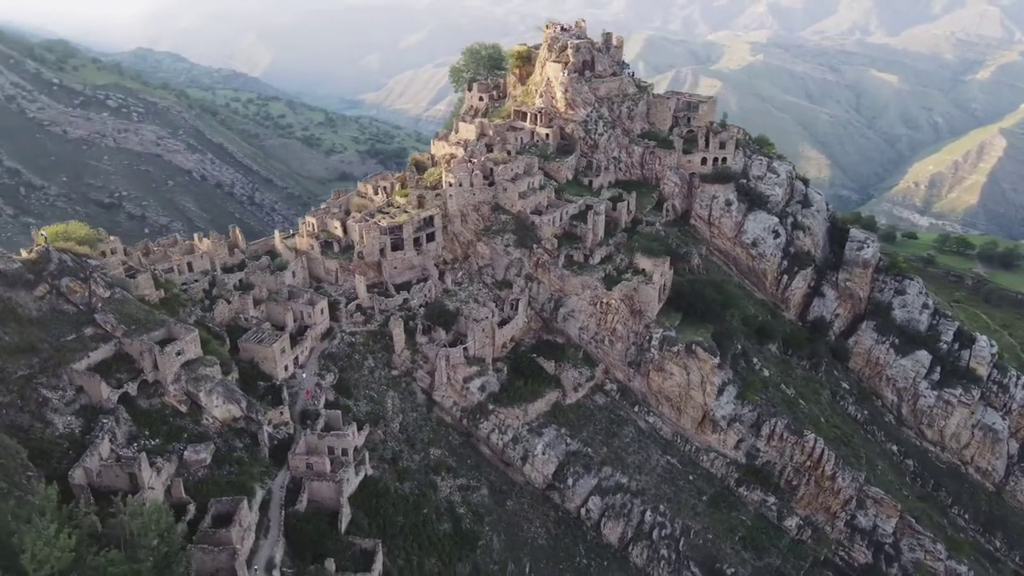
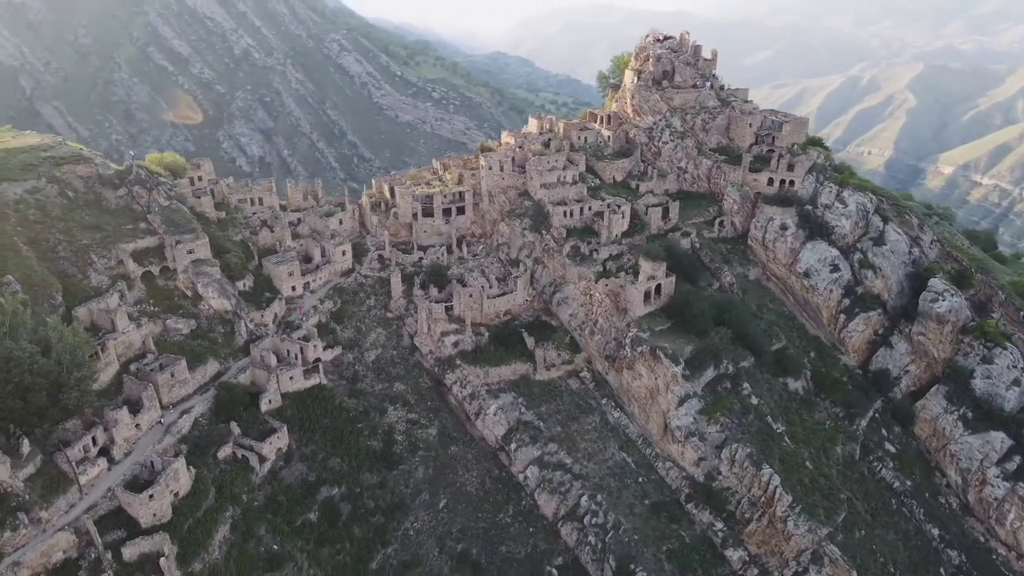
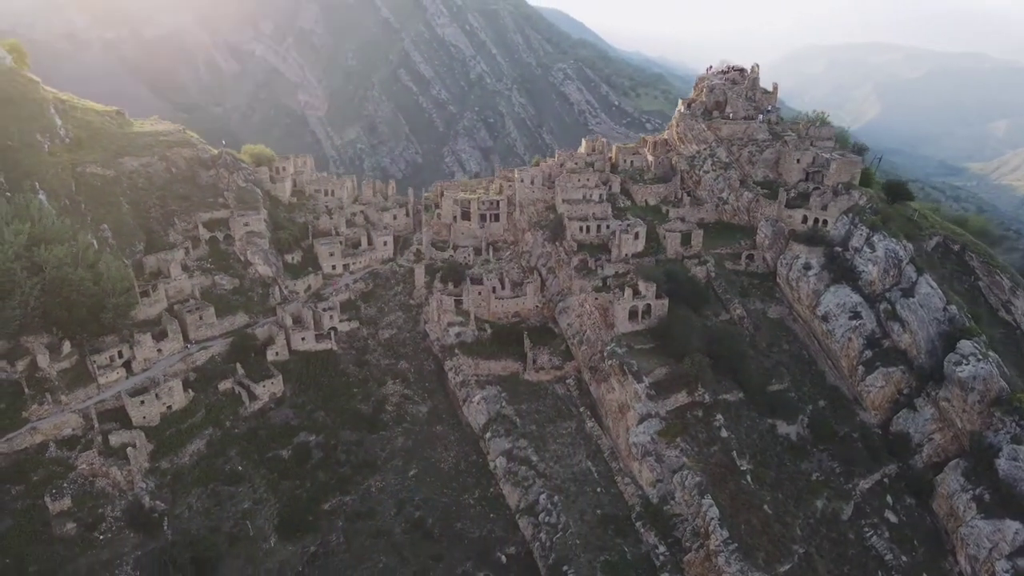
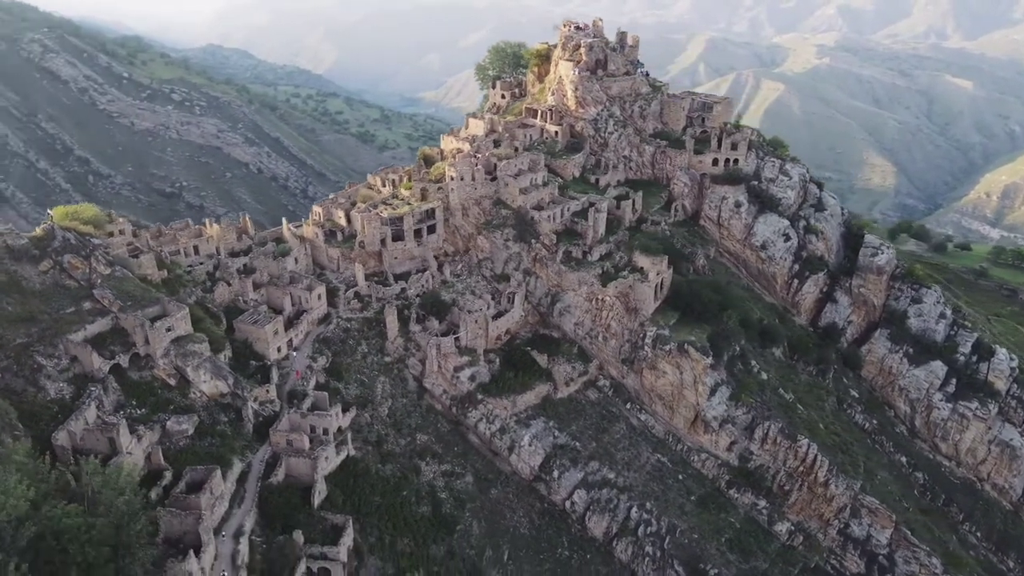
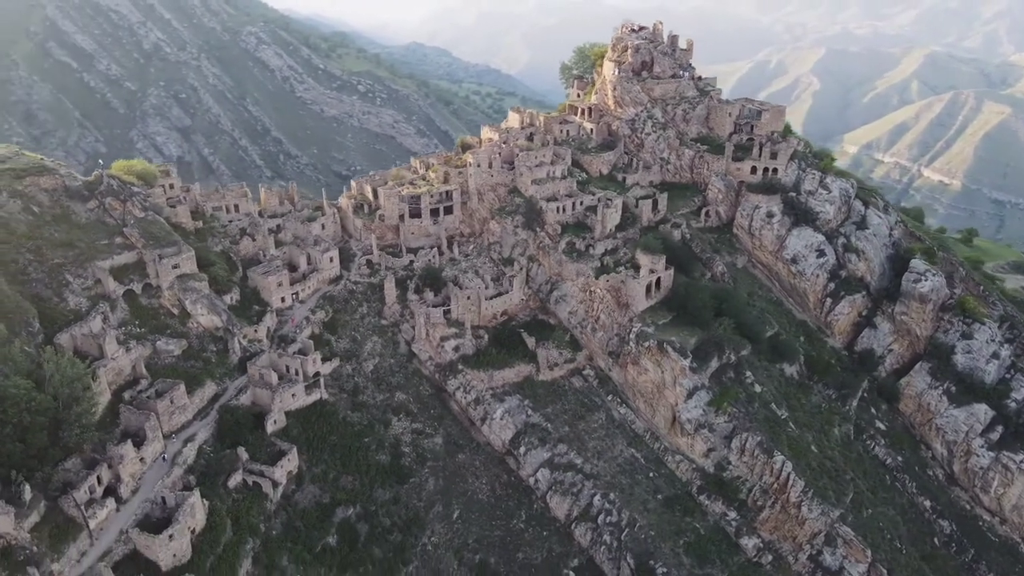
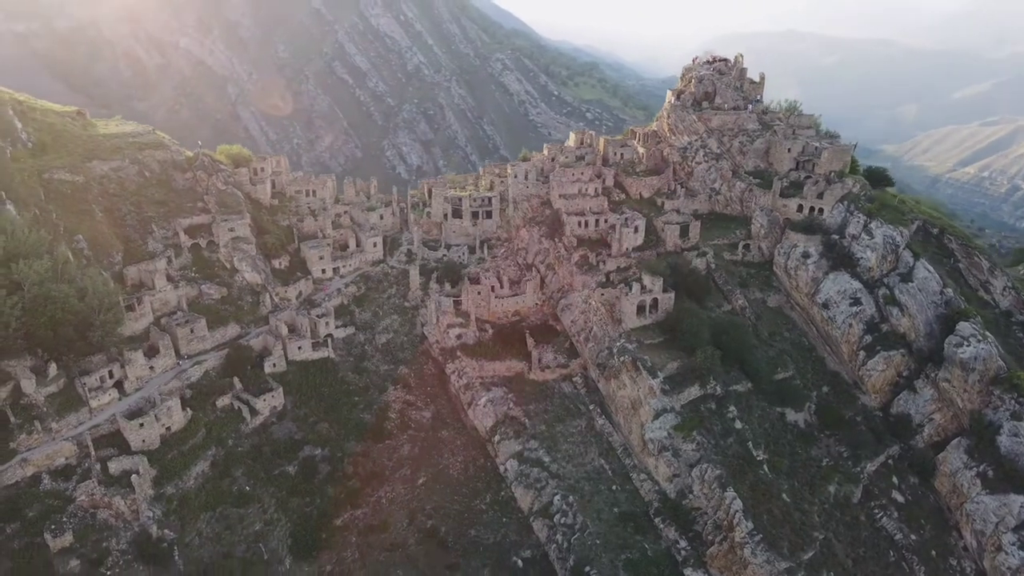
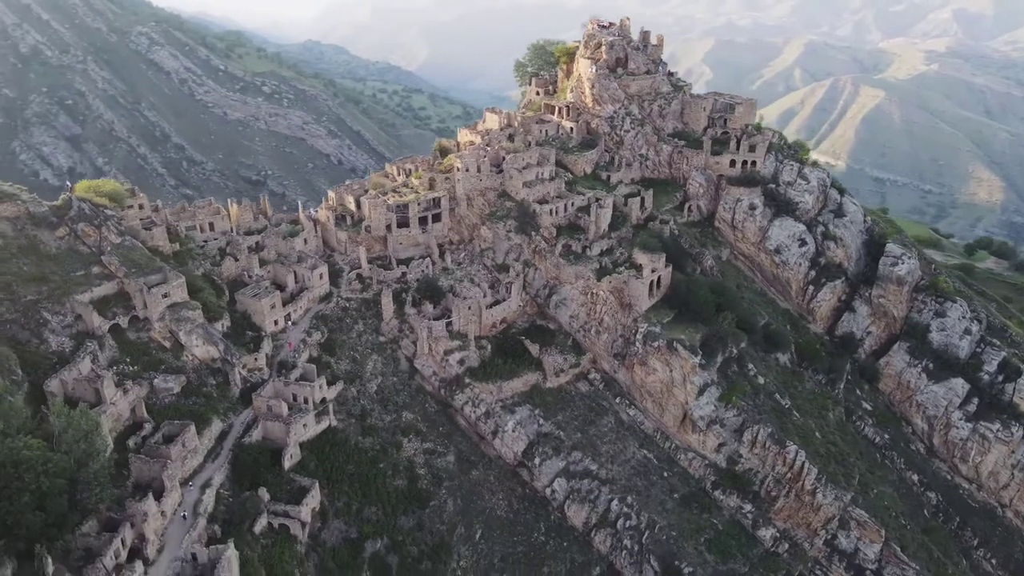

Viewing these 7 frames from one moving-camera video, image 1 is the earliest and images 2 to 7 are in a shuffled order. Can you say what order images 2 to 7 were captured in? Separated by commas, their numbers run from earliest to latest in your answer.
4, 7, 5, 2, 6, 3
